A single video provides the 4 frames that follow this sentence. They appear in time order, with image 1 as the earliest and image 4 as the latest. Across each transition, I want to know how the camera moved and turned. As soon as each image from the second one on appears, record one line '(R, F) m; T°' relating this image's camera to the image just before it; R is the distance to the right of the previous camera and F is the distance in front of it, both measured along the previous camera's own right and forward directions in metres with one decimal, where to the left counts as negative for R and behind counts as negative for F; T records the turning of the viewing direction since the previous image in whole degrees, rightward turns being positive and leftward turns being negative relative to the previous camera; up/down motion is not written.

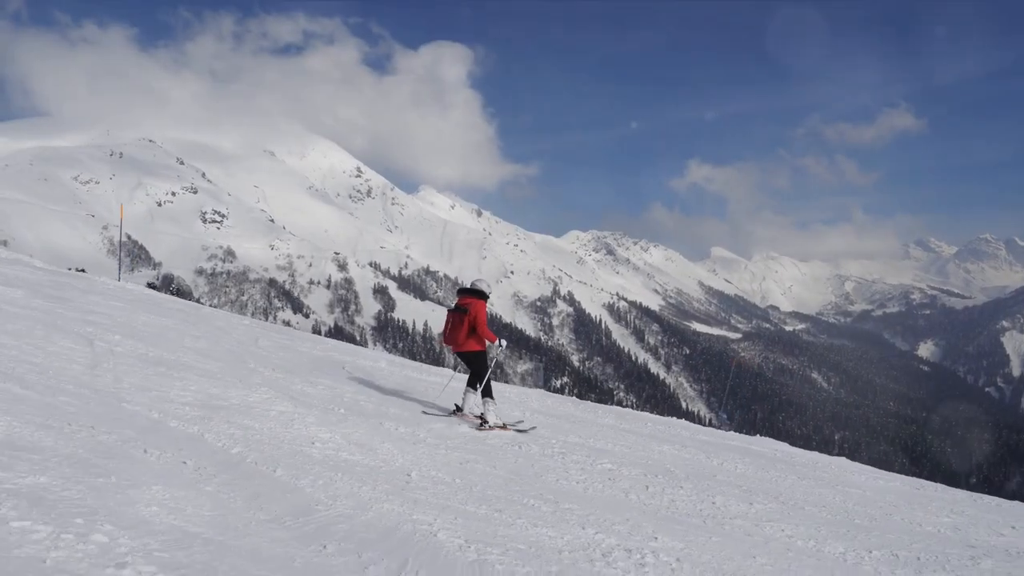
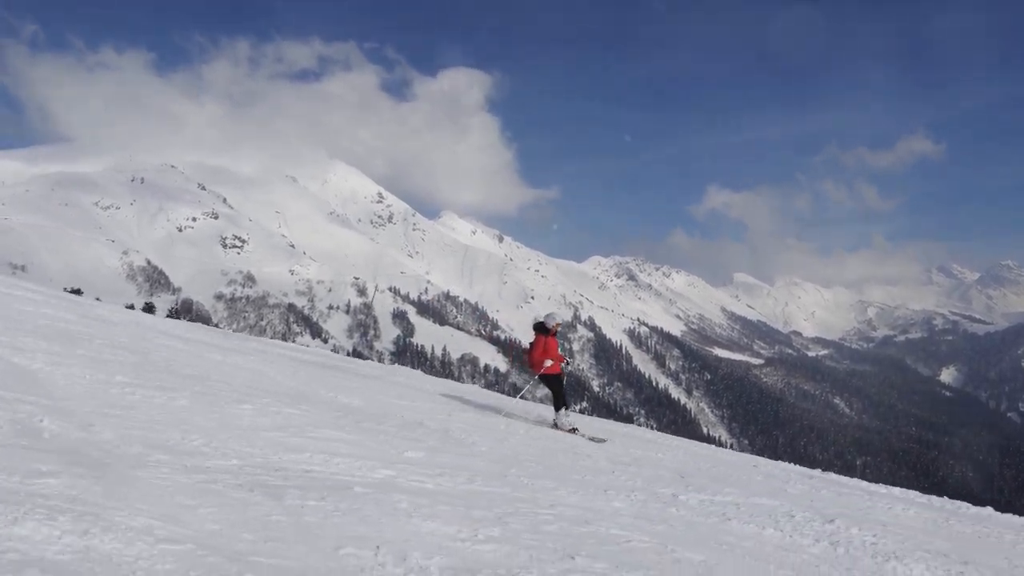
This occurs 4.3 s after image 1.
(+14.4, -0.8) m; -1°
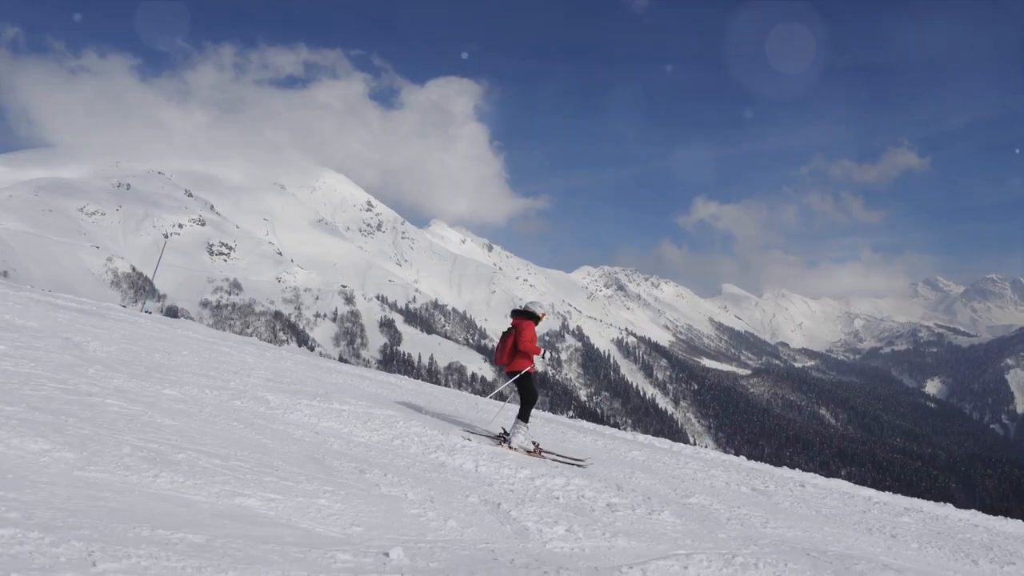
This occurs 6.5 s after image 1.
(+8.5, -1.1) m; +1°
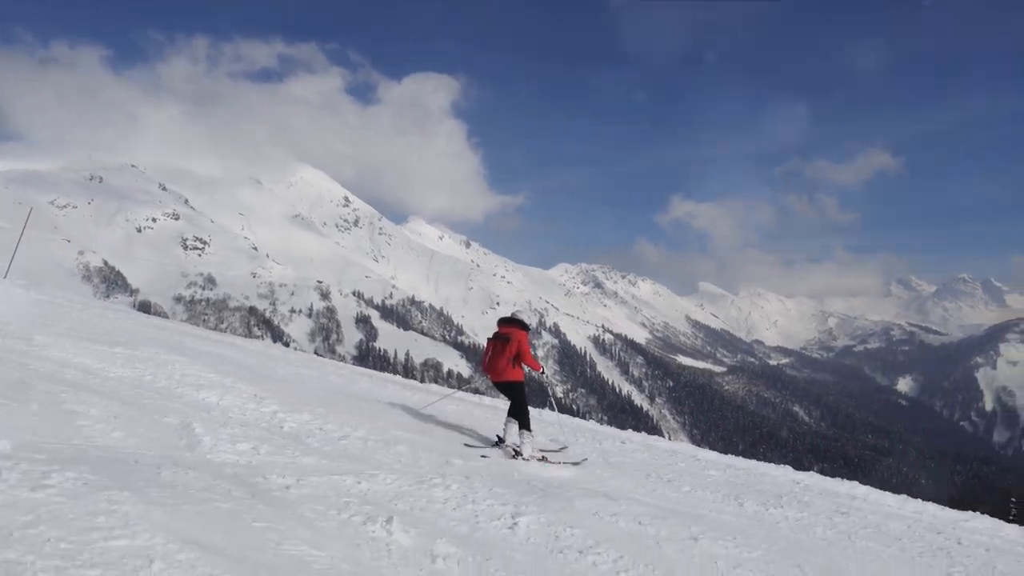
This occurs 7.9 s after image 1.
(+5.0, -0.8) m; +2°
